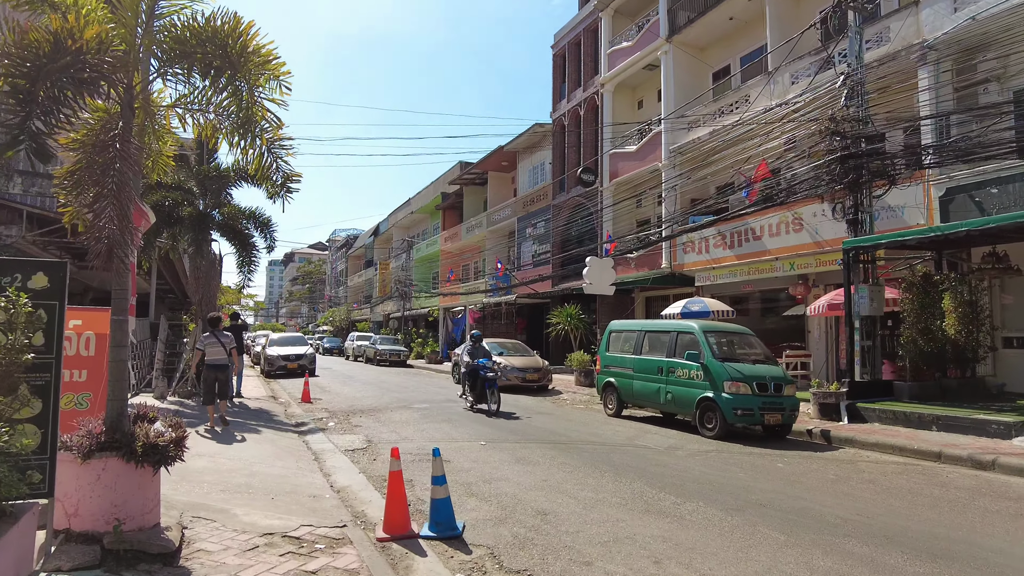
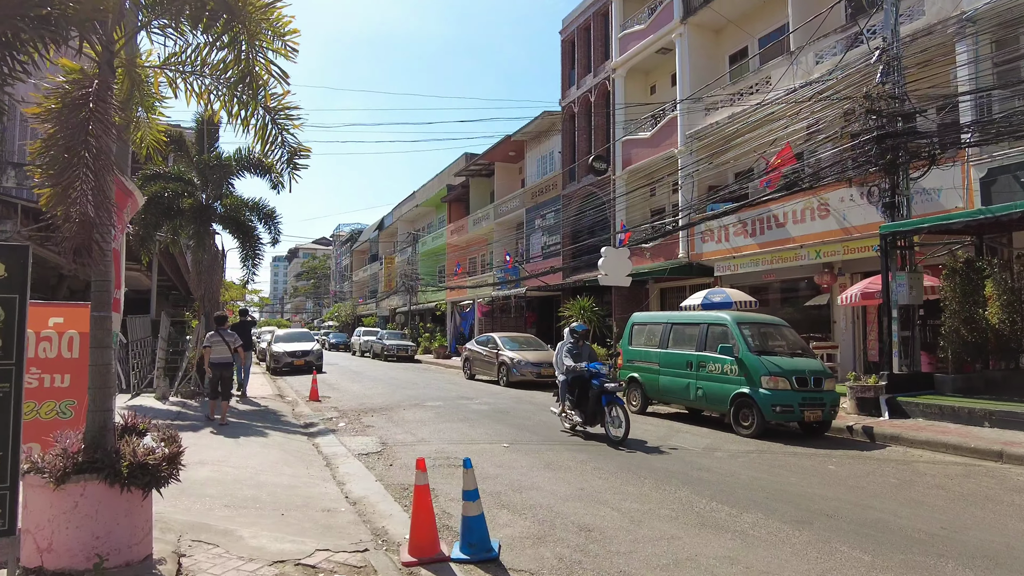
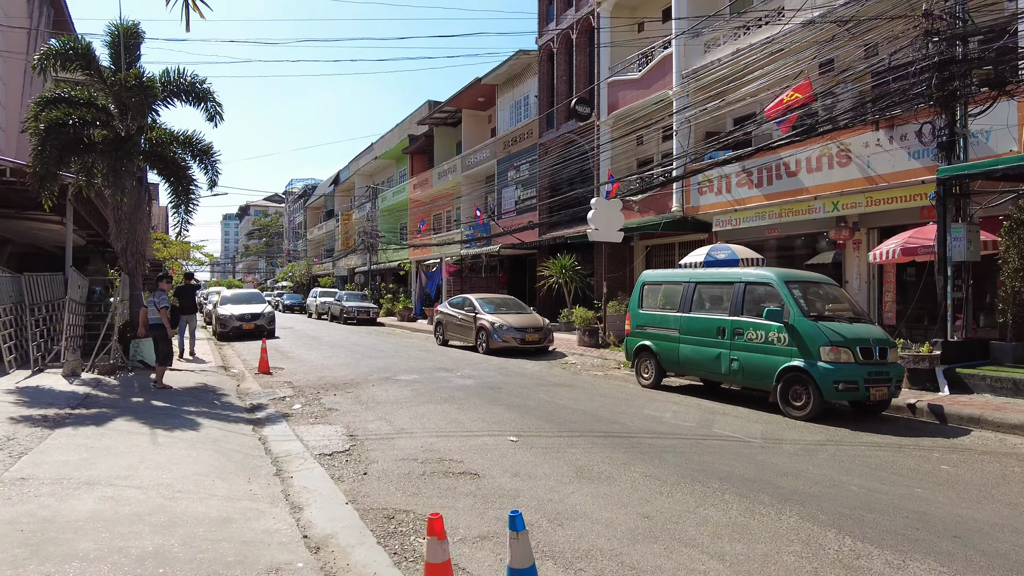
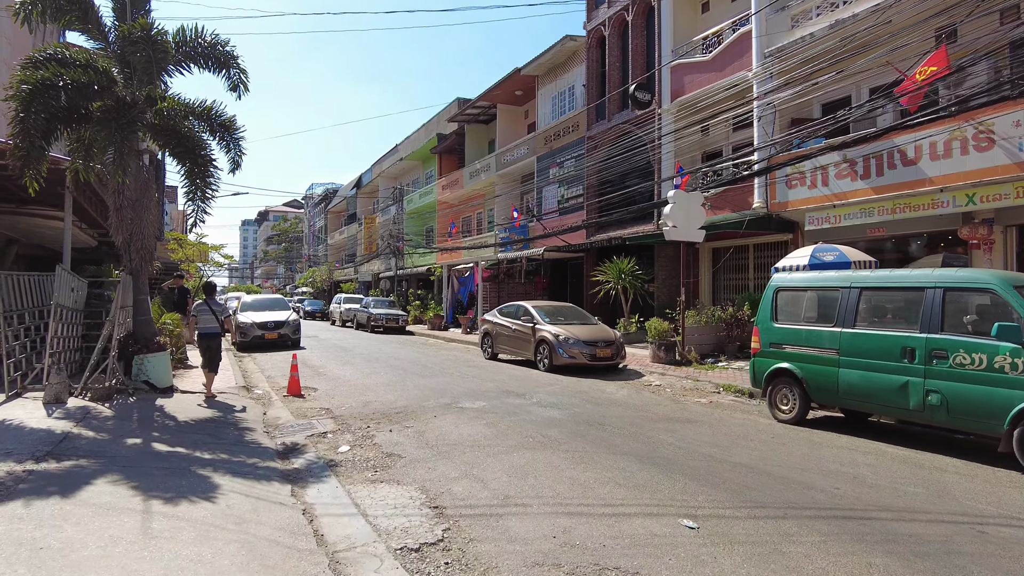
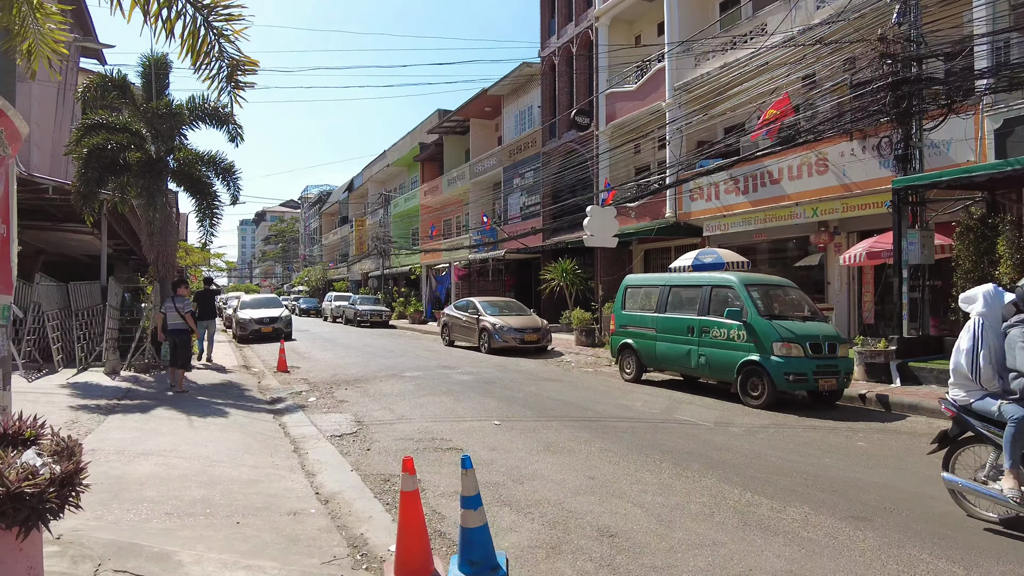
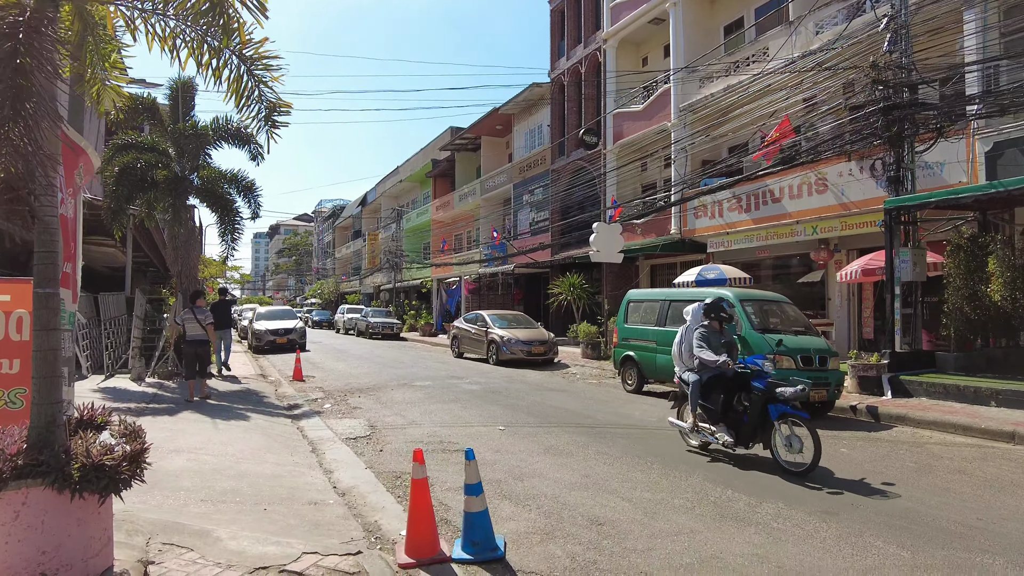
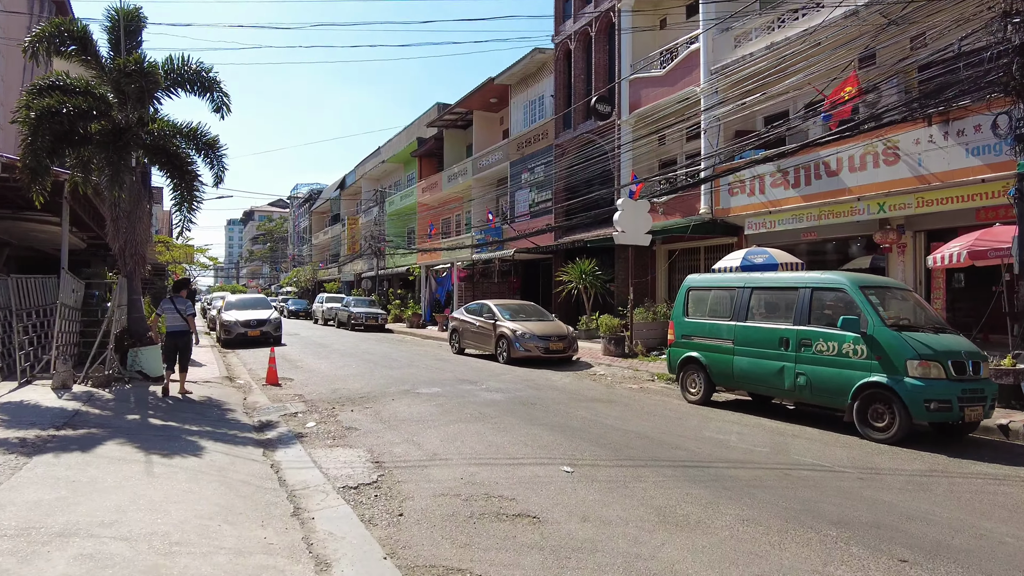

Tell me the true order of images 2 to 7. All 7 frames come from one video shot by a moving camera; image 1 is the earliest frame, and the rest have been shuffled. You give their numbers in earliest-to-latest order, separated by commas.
2, 6, 5, 3, 7, 4
